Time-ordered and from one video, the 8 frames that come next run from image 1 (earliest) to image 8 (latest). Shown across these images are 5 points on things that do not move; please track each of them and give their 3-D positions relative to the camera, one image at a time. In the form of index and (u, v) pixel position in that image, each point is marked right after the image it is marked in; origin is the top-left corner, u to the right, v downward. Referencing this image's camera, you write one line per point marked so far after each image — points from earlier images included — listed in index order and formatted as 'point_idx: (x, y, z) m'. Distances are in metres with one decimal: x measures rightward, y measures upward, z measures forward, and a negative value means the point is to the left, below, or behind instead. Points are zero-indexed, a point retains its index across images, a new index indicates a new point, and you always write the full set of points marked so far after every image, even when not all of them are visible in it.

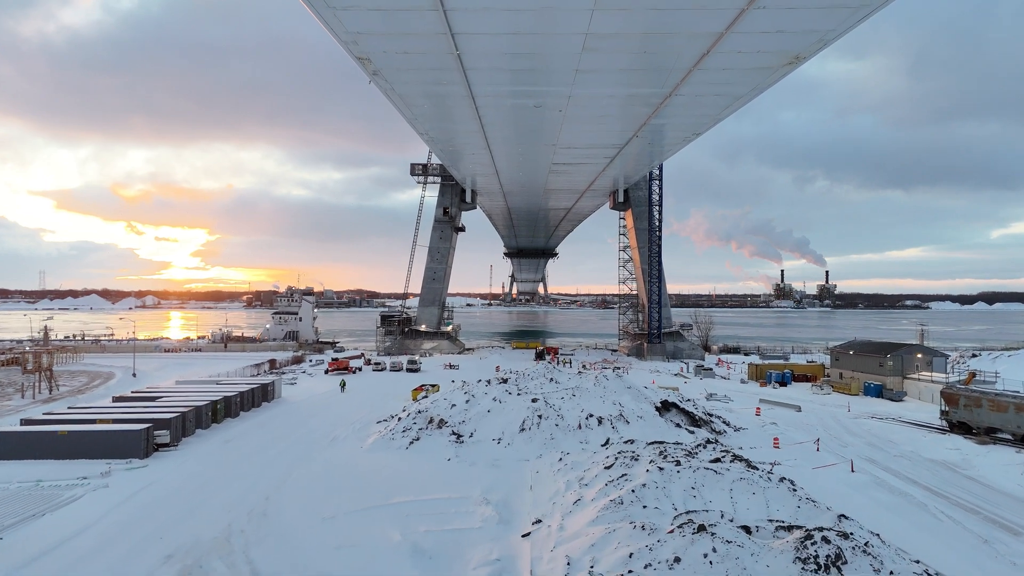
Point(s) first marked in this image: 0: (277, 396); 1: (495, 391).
0: (-9.3, -4.3, +19.5) m
1: (-0.5, -3.1, +15.1) m
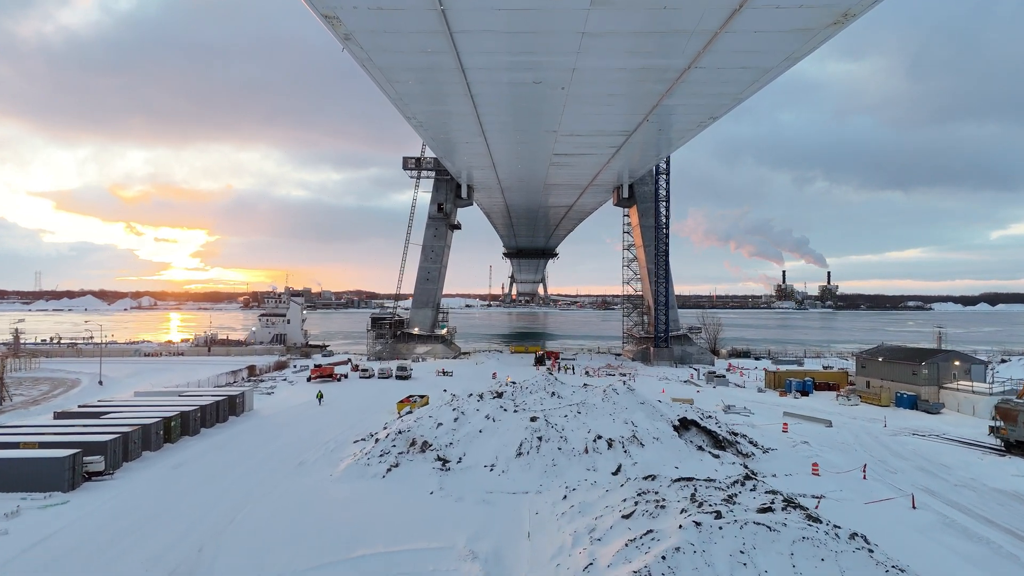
0: (-9.4, -4.3, +17.6) m
1: (-0.6, -3.1, +13.2) m
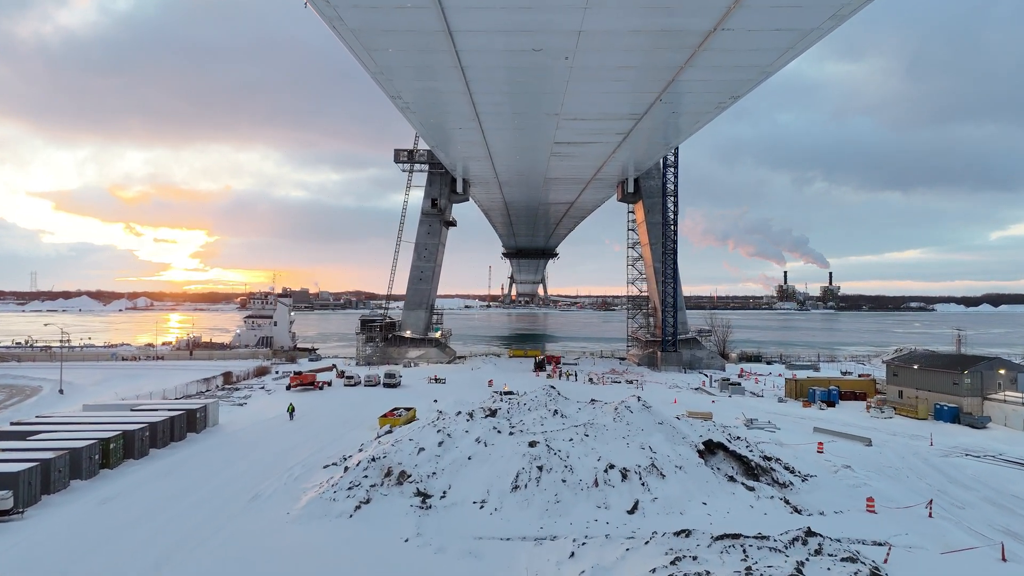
0: (-9.5, -4.3, +15.6) m
1: (-0.7, -3.1, +11.2) m
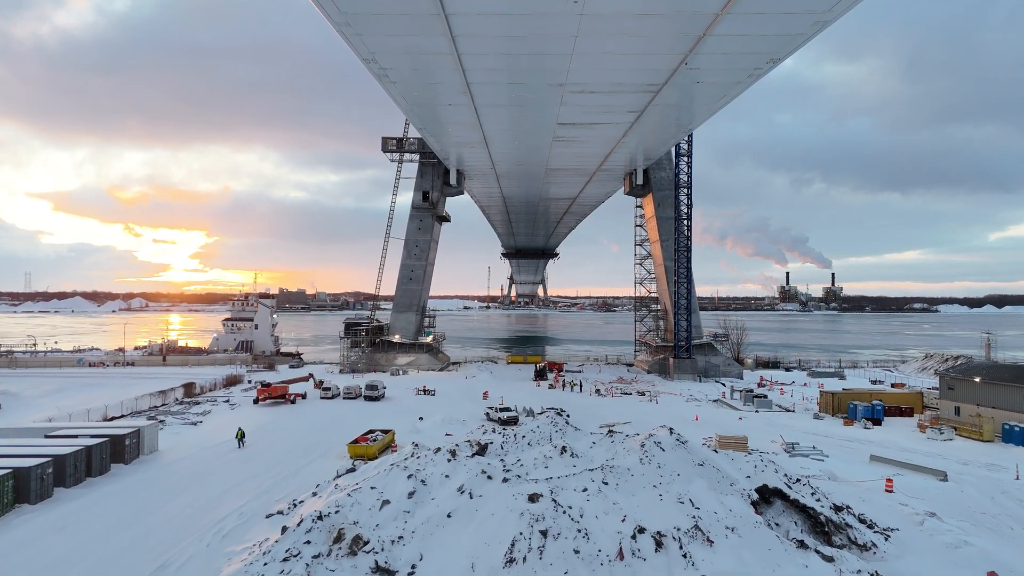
0: (-9.6, -4.3, +13.0) m
1: (-0.8, -3.1, +8.6) m
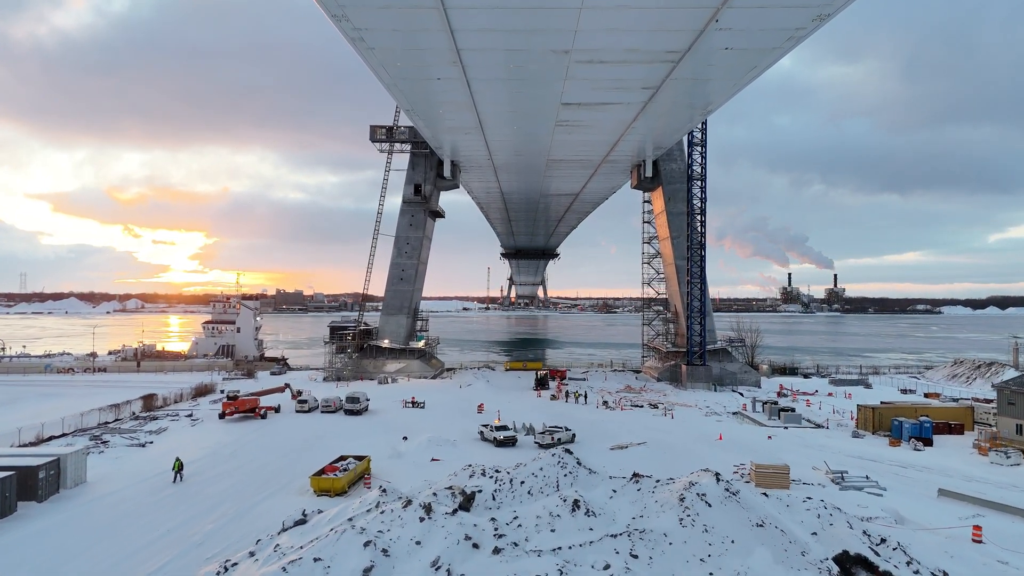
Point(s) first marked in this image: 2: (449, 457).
0: (-9.7, -4.3, +10.9) m
1: (-0.9, -3.1, +6.5) m
2: (-1.7, -4.5, +13.3) m
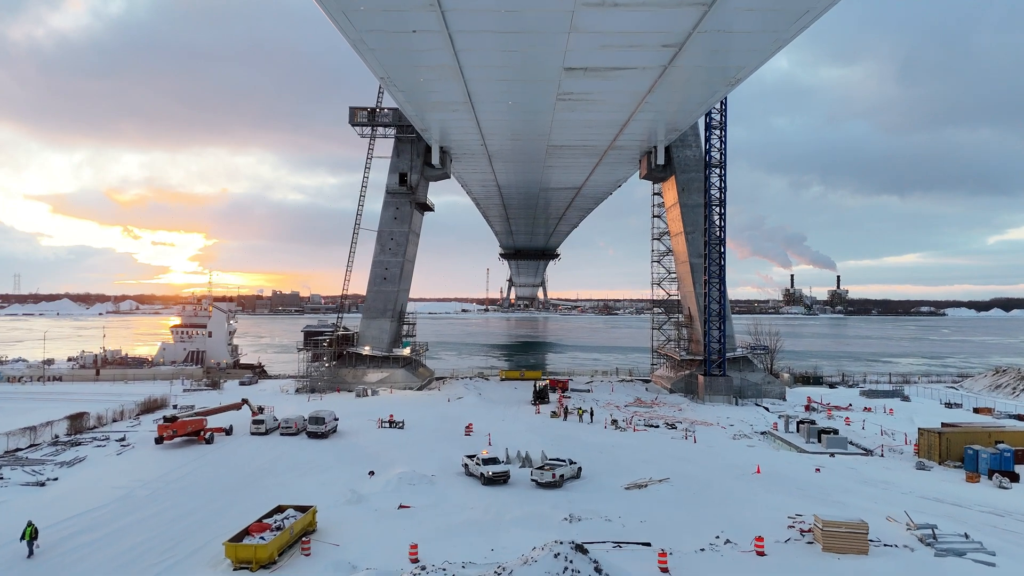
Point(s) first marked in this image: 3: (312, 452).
0: (-9.9, -4.3, +8.1) m
1: (-1.1, -3.1, +3.7) m
2: (-1.9, -4.5, +10.6) m
3: (-5.7, -4.6, +14.1) m
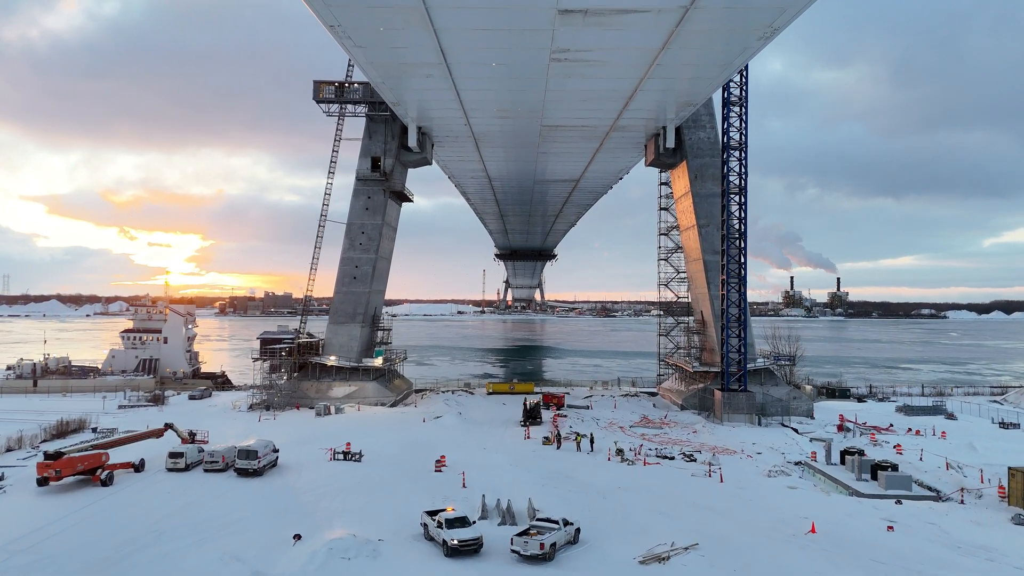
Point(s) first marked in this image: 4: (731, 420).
0: (-10.3, -4.2, +5.0) m
1: (-1.5, -3.1, +0.6) m
2: (-2.3, -4.5, +7.5) m
3: (-6.1, -4.6, +11.0) m
4: (+8.3, -5.0, +18.9) m
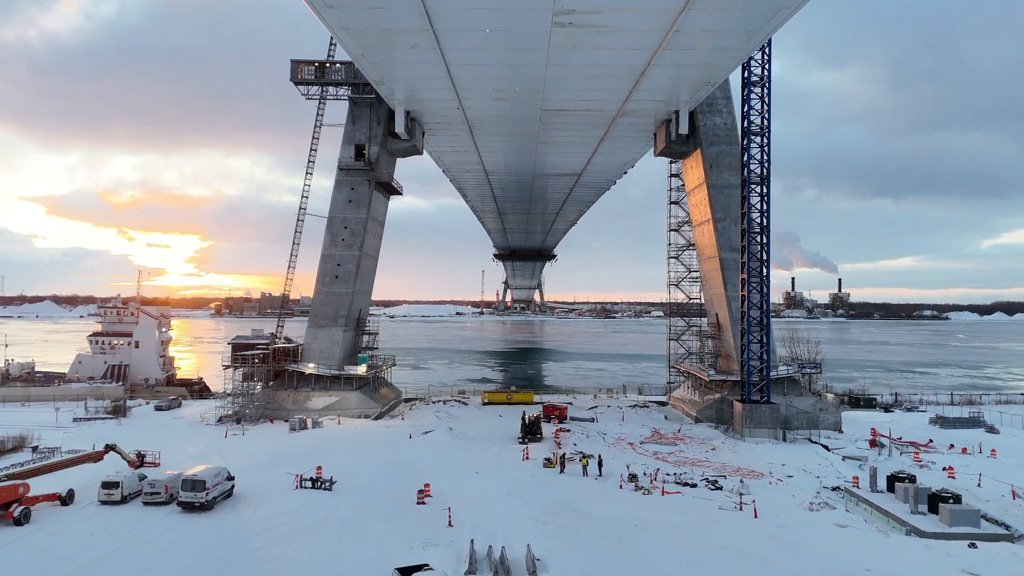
0: (-10.4, -4.2, +3.1) m
1: (-1.6, -3.0, -1.3) m
2: (-2.4, -4.5, +5.6) m
3: (-6.2, -4.6, +9.1) m
4: (+8.2, -5.0, +17.0) m
